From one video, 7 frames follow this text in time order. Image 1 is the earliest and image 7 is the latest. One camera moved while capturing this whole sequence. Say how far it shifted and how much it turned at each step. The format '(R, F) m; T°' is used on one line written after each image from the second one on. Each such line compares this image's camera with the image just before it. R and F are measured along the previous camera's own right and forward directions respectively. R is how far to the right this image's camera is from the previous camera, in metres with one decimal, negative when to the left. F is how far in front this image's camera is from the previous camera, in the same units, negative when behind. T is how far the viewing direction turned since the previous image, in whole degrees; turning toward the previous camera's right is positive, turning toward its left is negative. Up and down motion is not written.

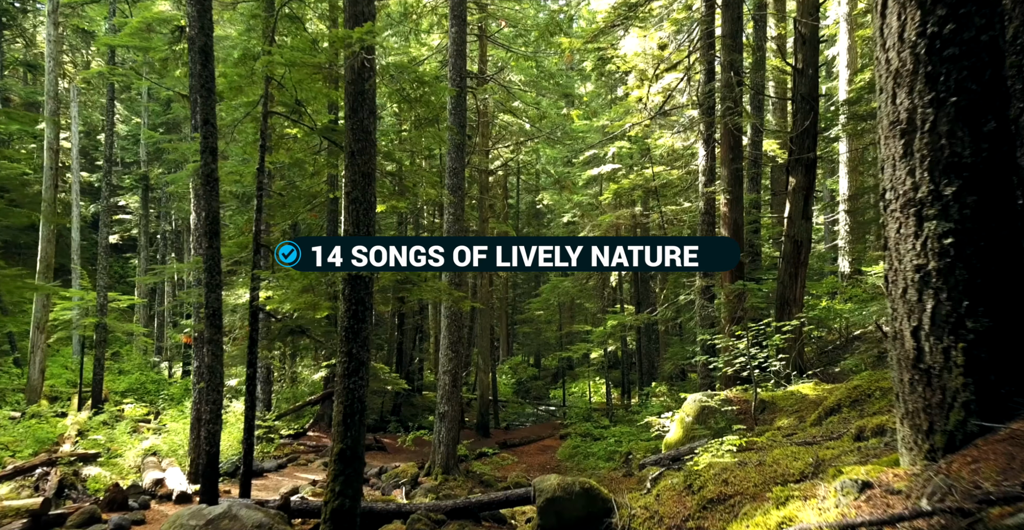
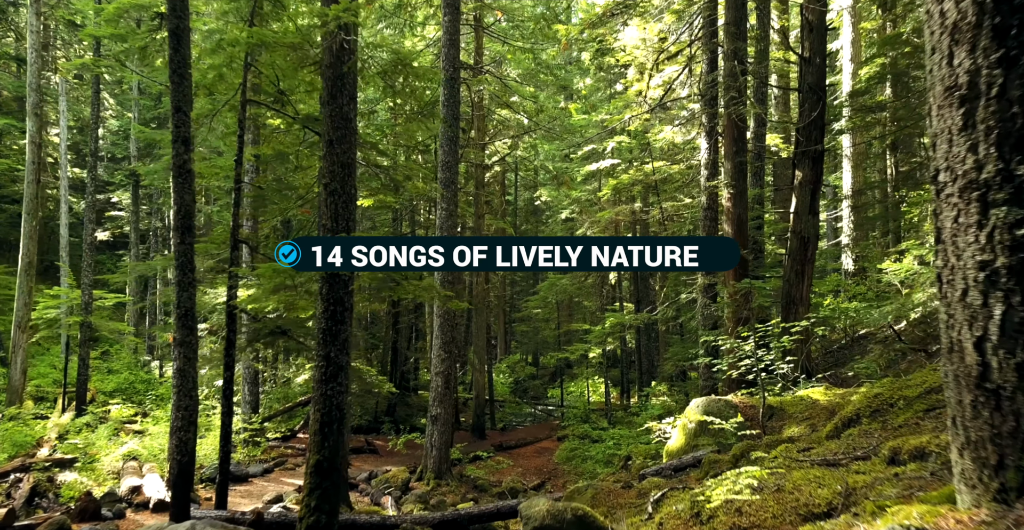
(+0.1, +0.6) m; 0°
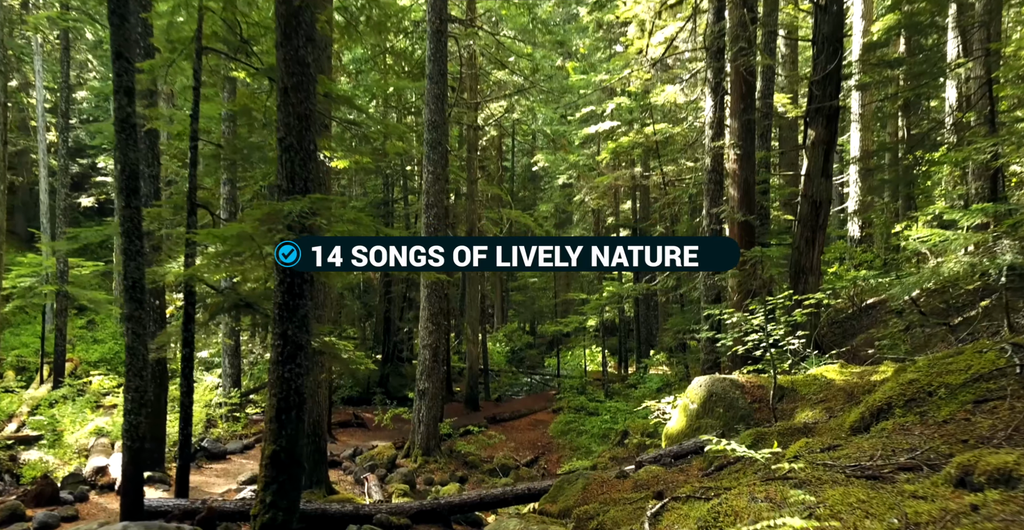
(+0.2, +0.9) m; 0°
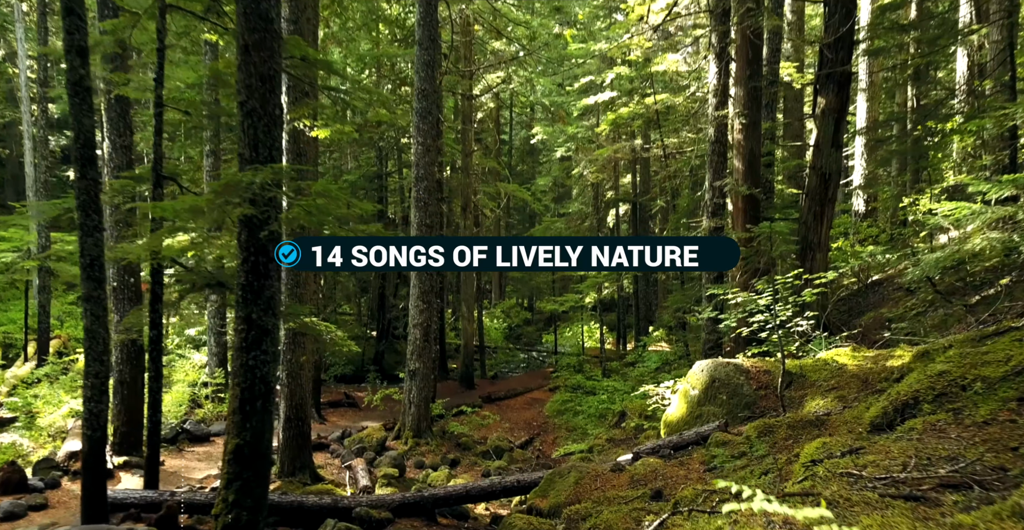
(+0.1, +0.6) m; 0°
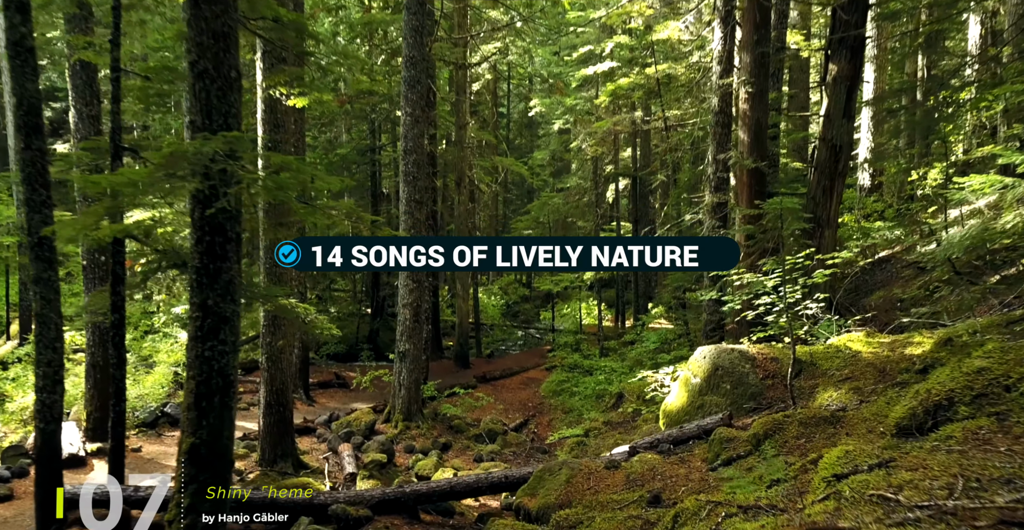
(+0.1, +0.6) m; 0°
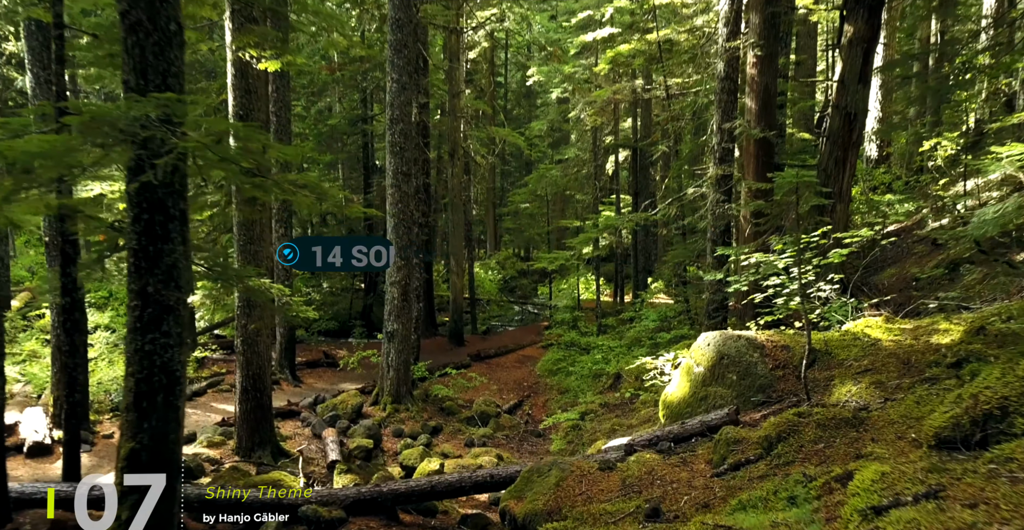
(+0.1, +0.7) m; 0°
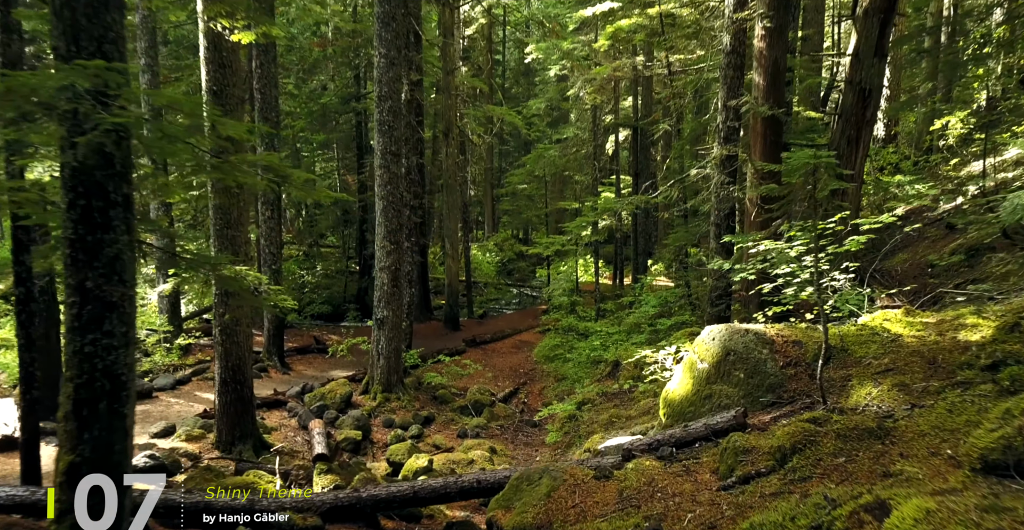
(+0.1, +0.6) m; 0°
